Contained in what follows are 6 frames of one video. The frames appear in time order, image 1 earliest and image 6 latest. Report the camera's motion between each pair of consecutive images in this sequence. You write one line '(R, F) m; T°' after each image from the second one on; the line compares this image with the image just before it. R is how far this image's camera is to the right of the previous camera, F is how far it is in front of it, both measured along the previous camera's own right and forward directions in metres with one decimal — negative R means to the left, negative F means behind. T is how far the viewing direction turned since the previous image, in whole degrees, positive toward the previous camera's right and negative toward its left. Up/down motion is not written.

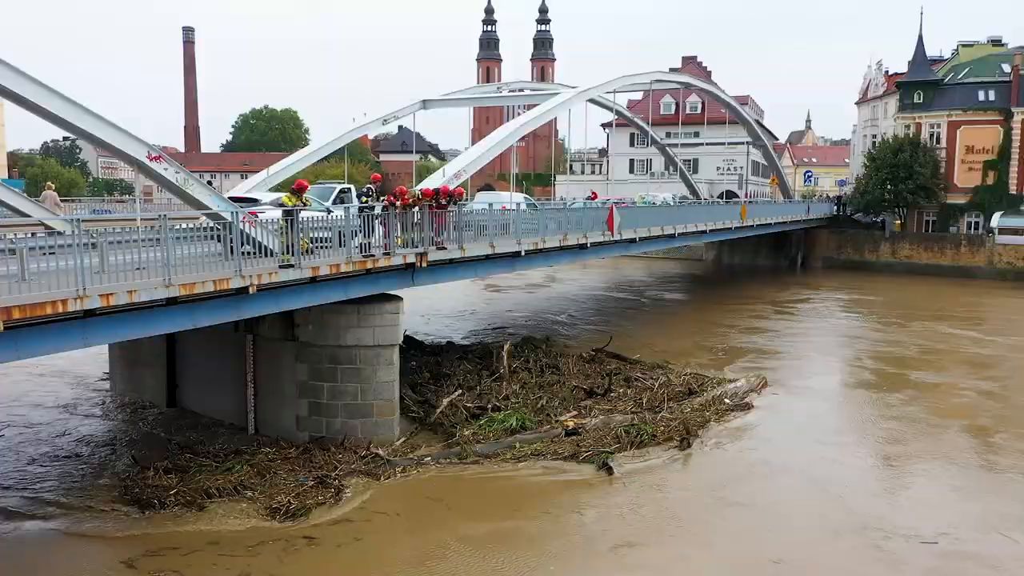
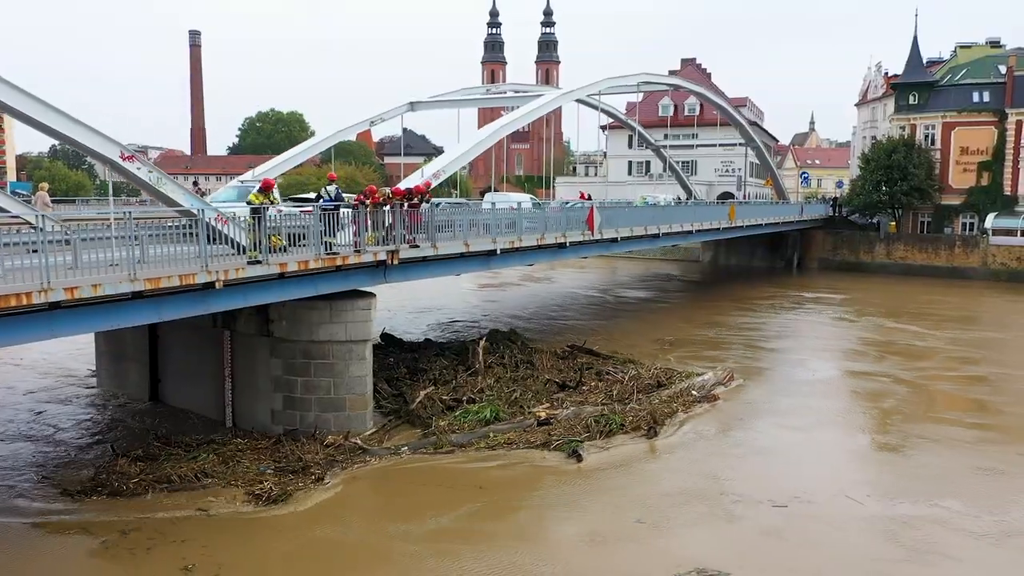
(+0.6, -0.3) m; -1°
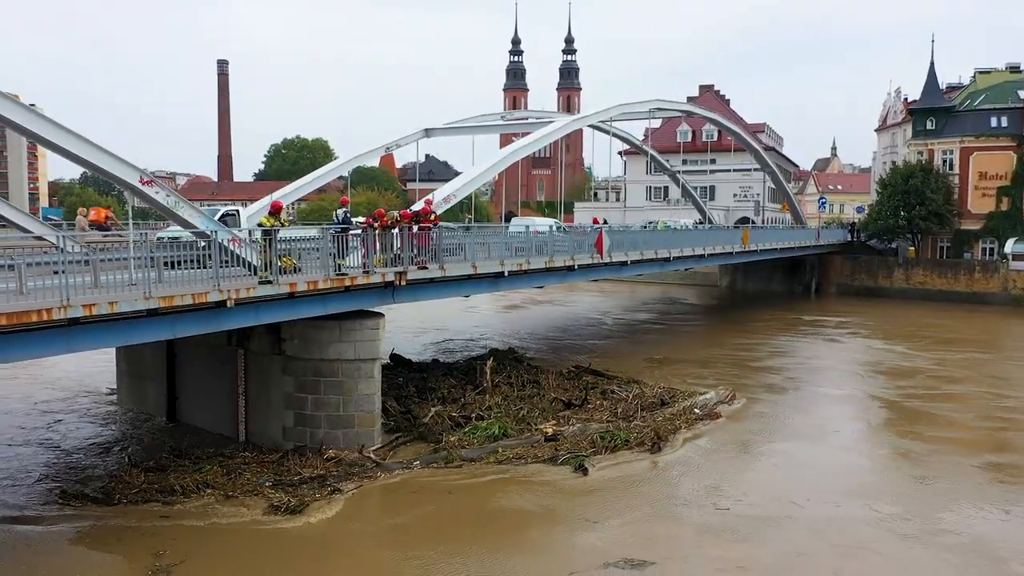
(+0.3, -0.3) m; -2°
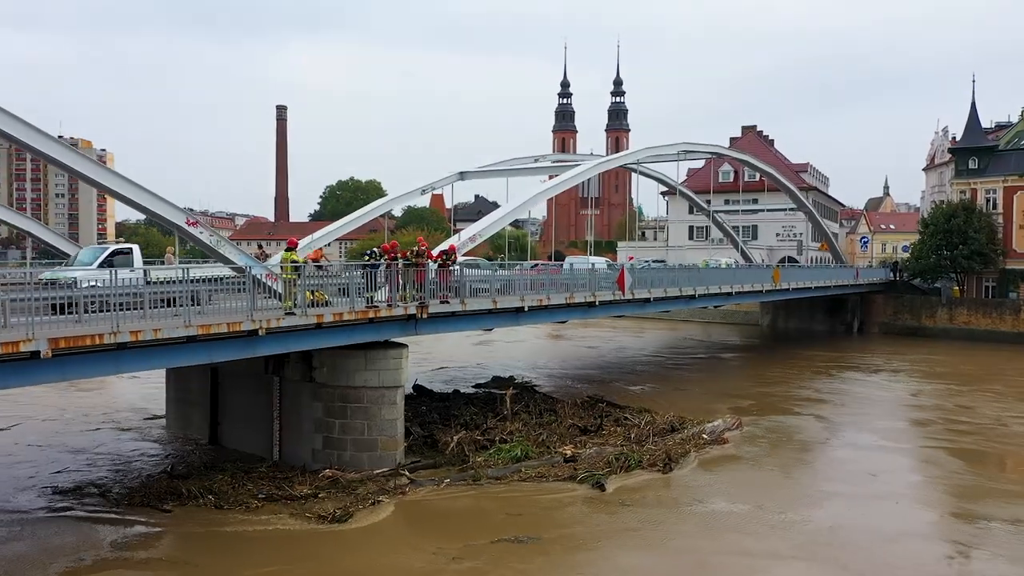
(+0.7, -0.9) m; -4°
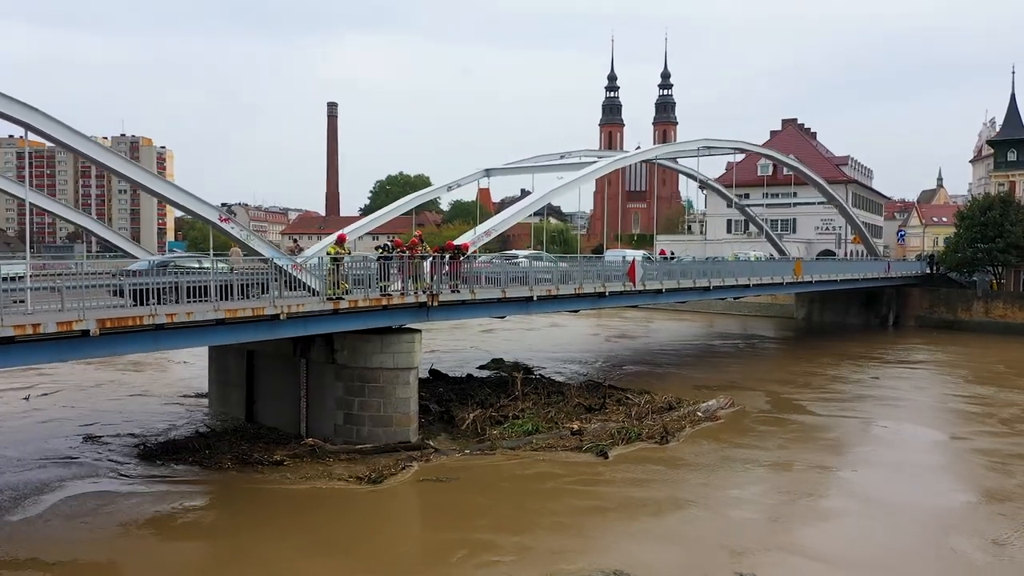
(+0.9, -1.2) m; -4°
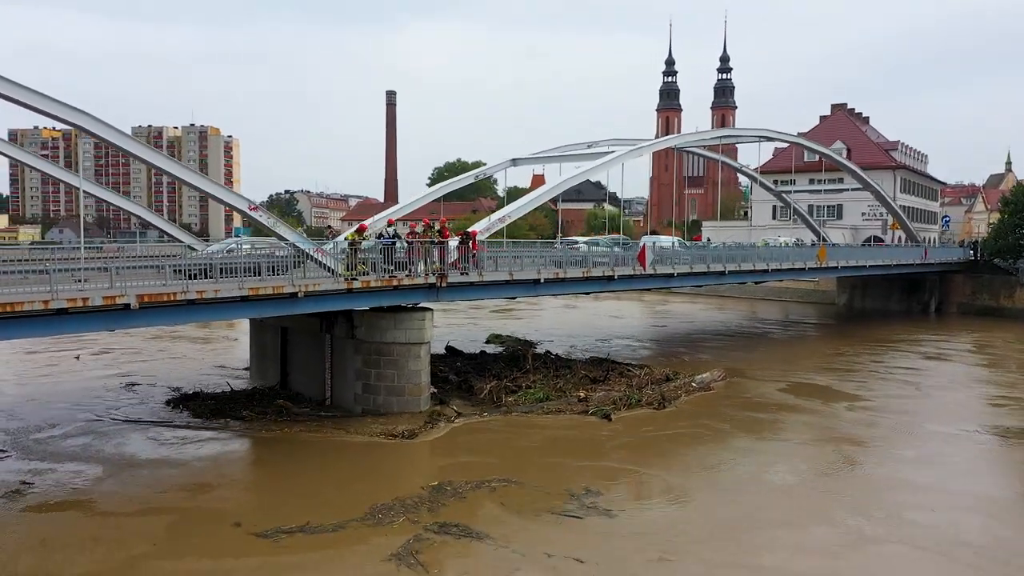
(+1.3, -1.4) m; -4°
